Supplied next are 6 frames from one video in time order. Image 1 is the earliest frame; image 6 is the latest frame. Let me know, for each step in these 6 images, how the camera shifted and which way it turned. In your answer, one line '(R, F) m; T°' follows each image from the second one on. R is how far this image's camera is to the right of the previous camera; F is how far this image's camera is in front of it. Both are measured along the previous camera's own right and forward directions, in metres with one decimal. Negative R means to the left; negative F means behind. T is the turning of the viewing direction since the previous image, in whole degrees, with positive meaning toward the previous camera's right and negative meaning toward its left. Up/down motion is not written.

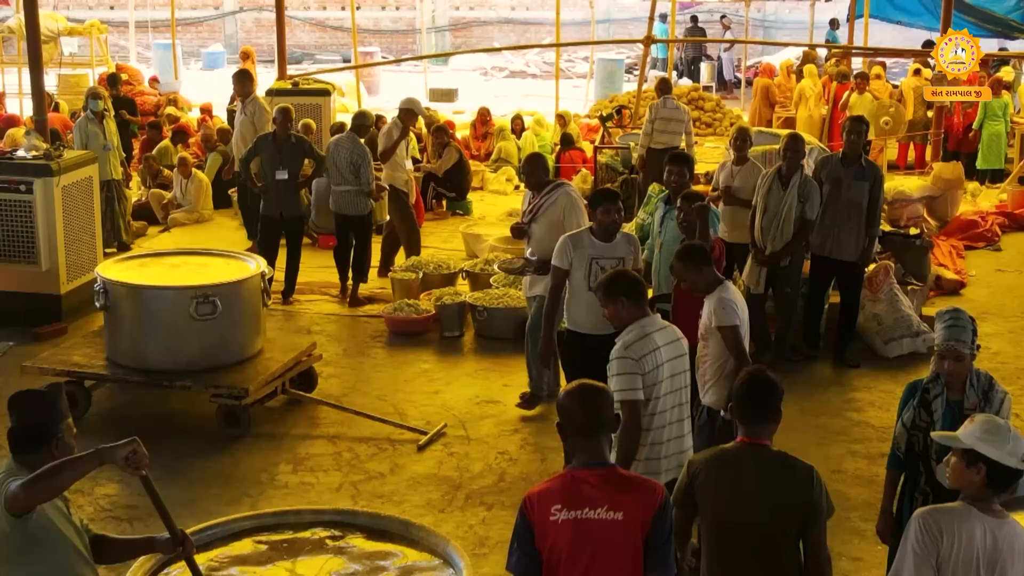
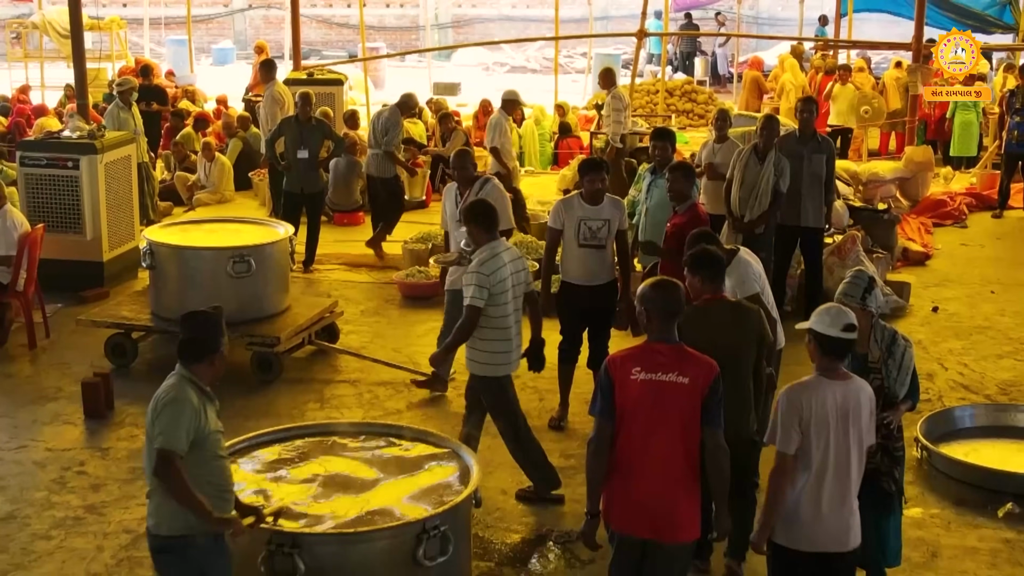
(0.0, -0.8) m; 0°
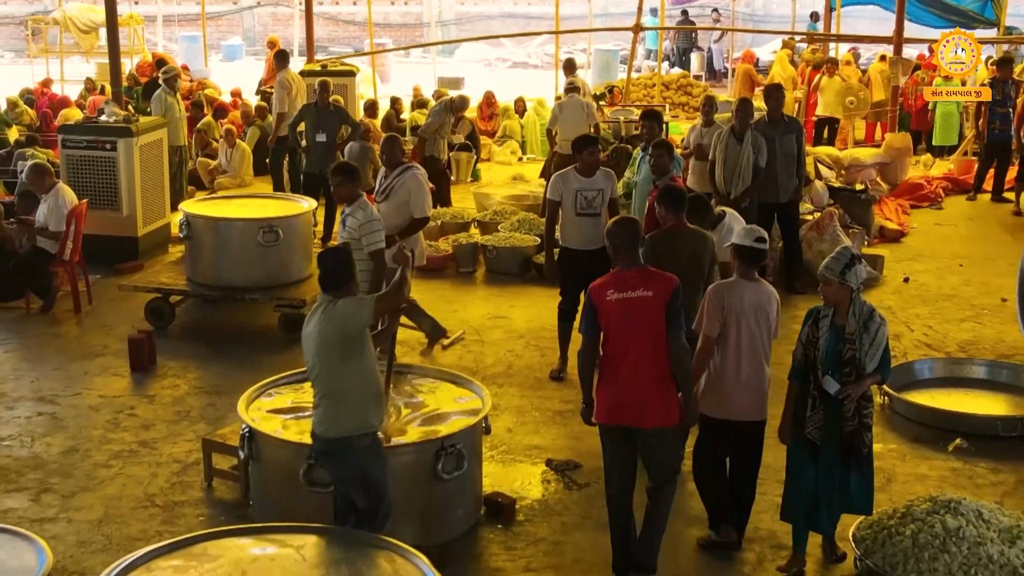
(0.0, -0.7) m; 0°
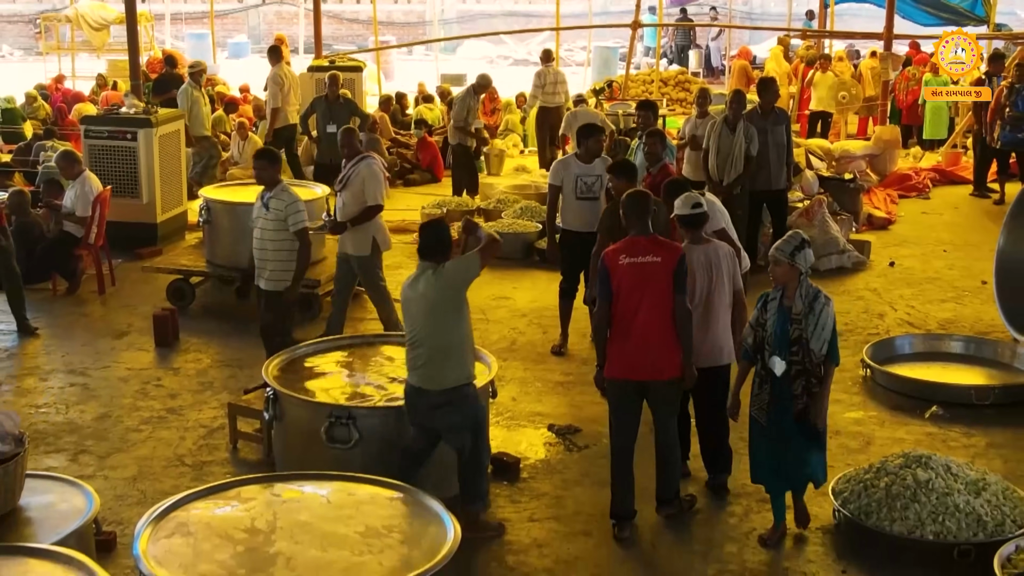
(0.0, -0.4) m; 0°
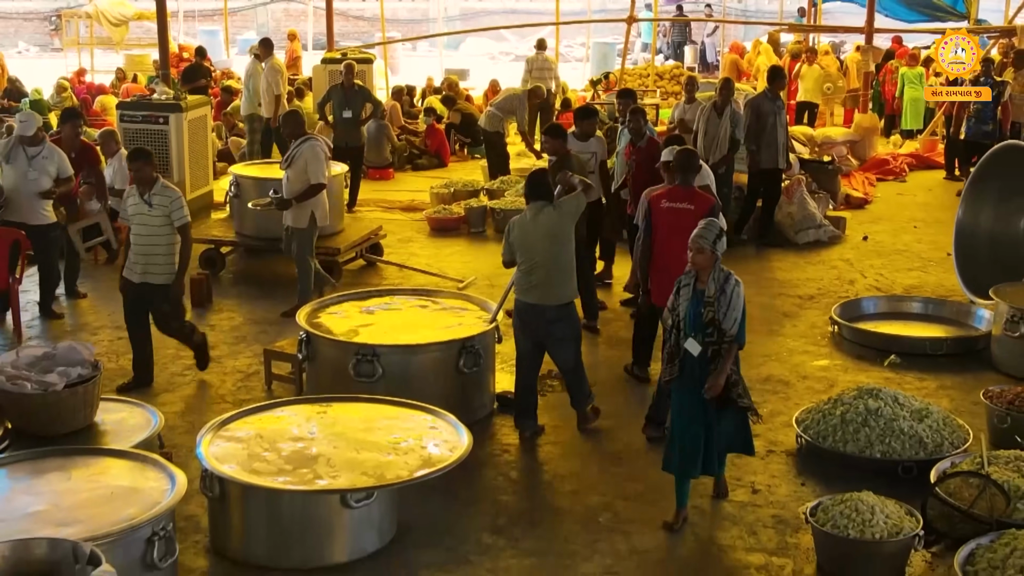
(0.0, -0.8) m; 0°
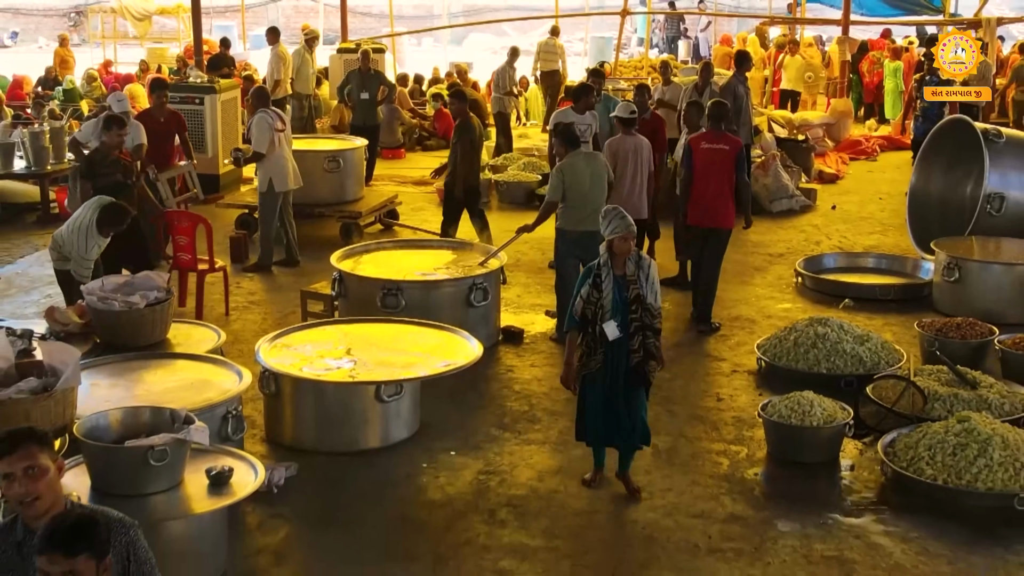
(0.0, -1.2) m; 0°
